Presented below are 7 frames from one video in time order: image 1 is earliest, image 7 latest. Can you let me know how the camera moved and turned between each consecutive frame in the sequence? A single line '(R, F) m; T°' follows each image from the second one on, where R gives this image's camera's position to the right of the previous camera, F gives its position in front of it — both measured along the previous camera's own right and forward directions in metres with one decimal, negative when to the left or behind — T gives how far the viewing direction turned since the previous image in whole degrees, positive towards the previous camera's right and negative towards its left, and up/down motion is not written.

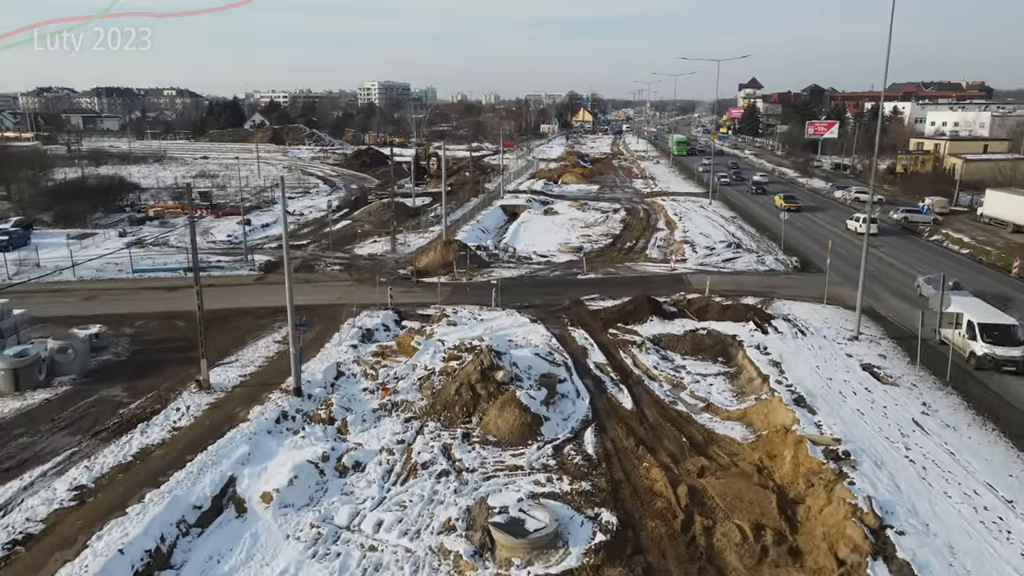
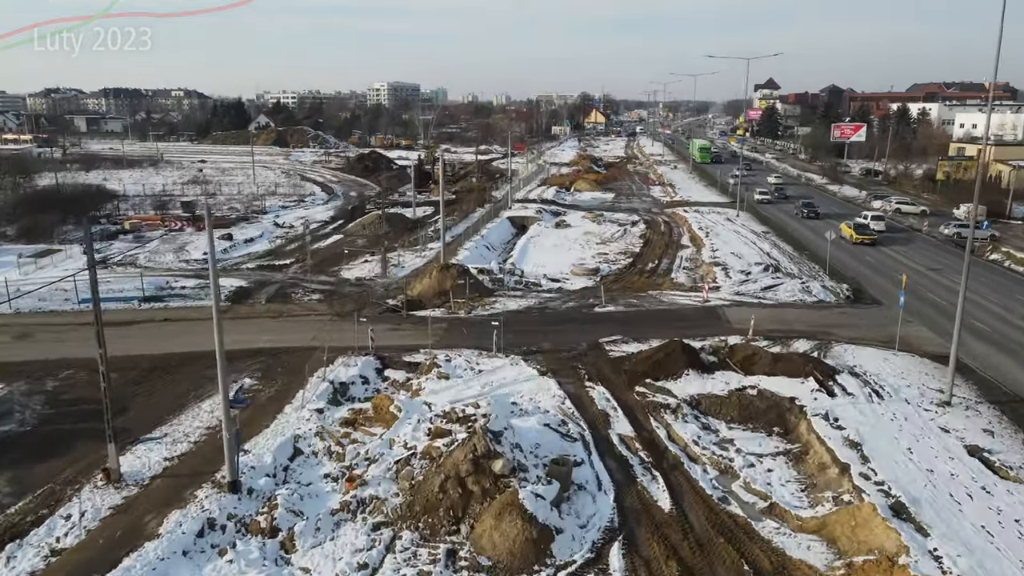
(+0.1, +3.7) m; -1°
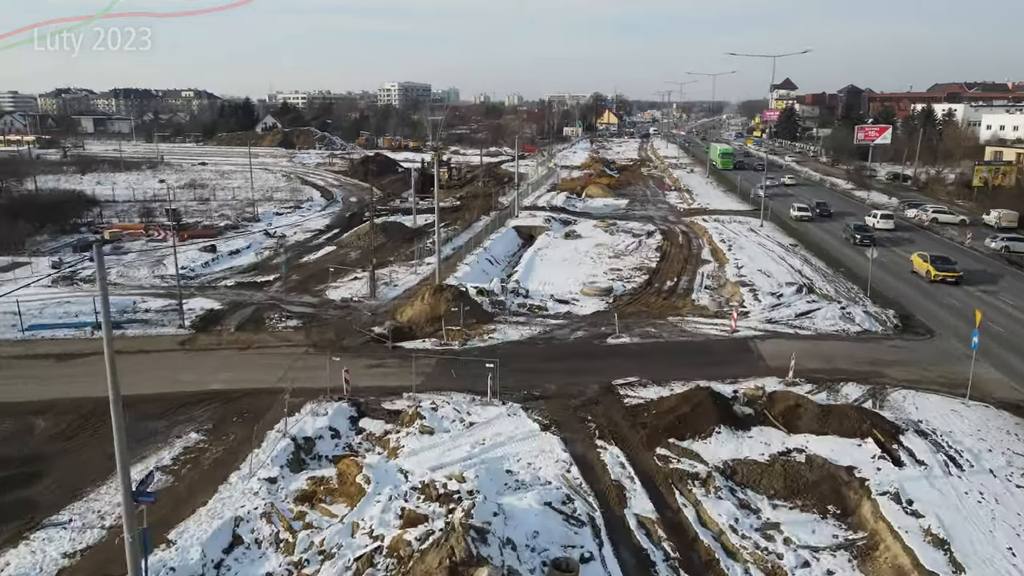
(+0.3, +2.8) m; -1°
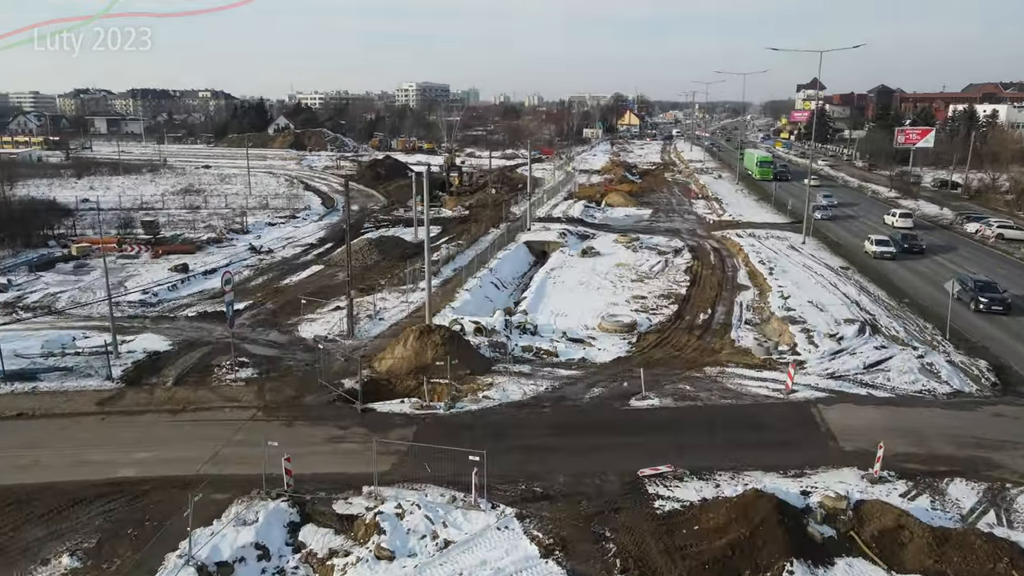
(+0.4, +3.9) m; -2°
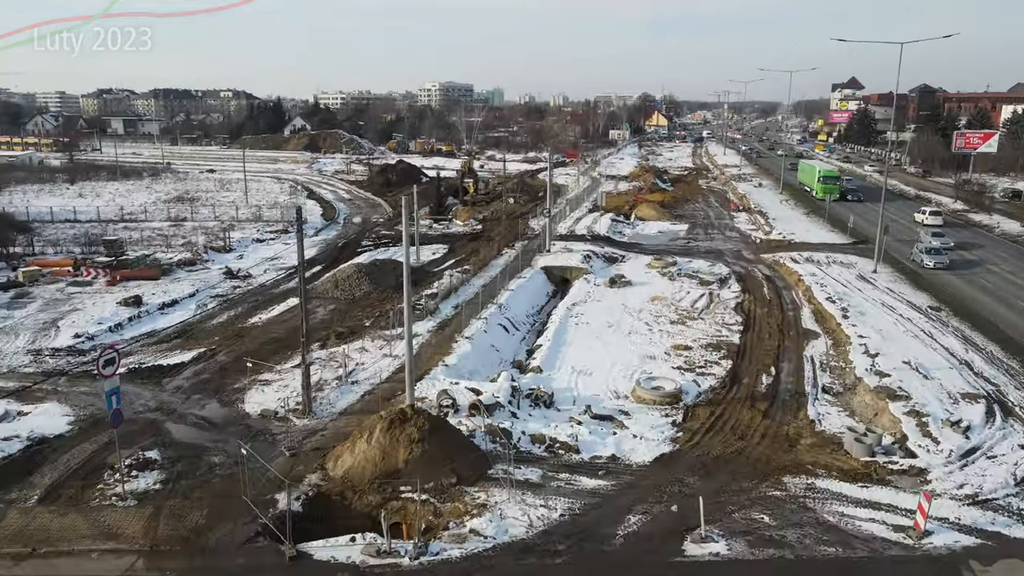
(+0.3, +5.0) m; -2°
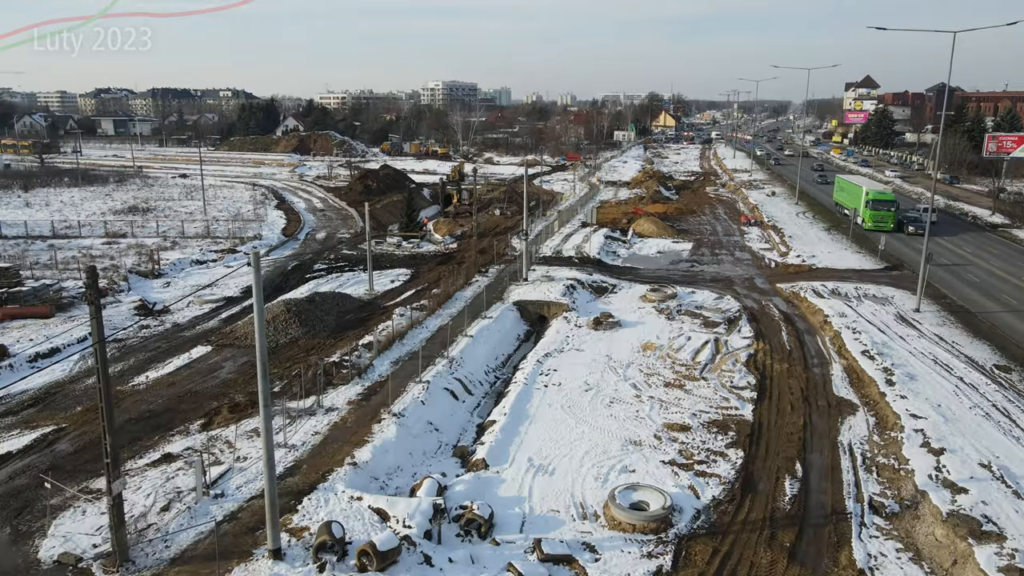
(+1.5, +5.0) m; -1°
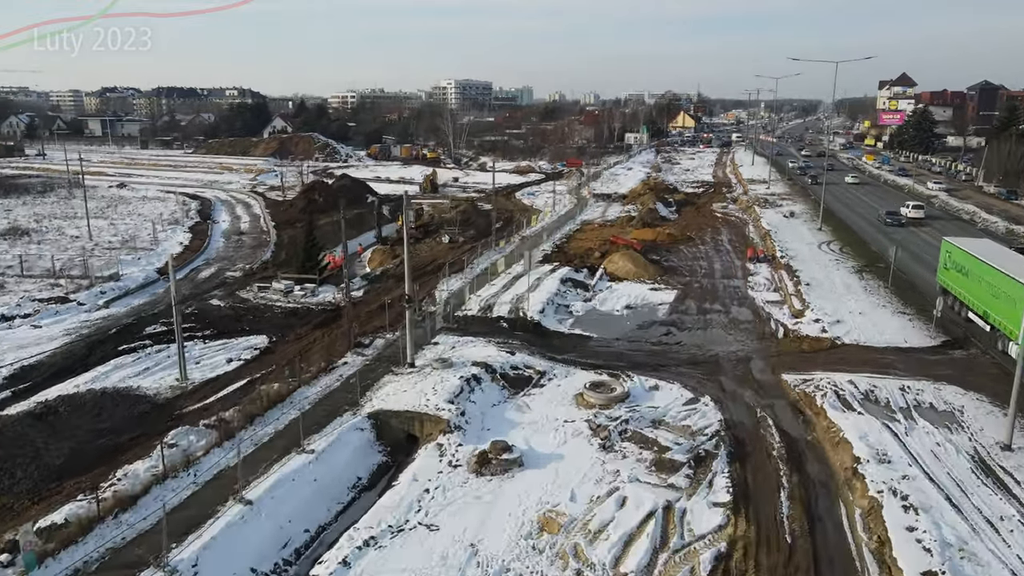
(+3.9, +8.9) m; -2°
